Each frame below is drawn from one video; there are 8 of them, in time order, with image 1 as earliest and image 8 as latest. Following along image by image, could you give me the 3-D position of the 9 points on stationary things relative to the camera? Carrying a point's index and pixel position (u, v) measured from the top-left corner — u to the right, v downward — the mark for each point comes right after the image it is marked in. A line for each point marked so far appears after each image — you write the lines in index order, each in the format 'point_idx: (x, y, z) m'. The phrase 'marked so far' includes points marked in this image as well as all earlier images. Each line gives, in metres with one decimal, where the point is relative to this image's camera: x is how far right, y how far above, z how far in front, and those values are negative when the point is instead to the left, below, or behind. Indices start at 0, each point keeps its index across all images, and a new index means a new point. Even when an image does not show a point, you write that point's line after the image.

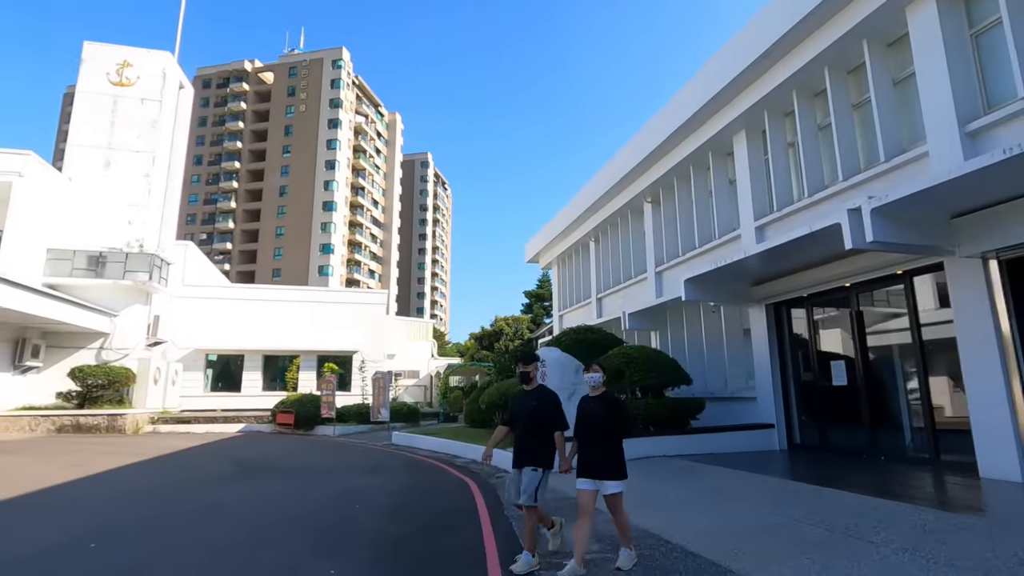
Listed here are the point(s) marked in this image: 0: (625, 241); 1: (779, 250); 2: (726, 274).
0: (+3.3, +1.4, +15.9) m
1: (+4.0, +0.6, +8.2) m
2: (+3.8, +0.3, +9.7) m
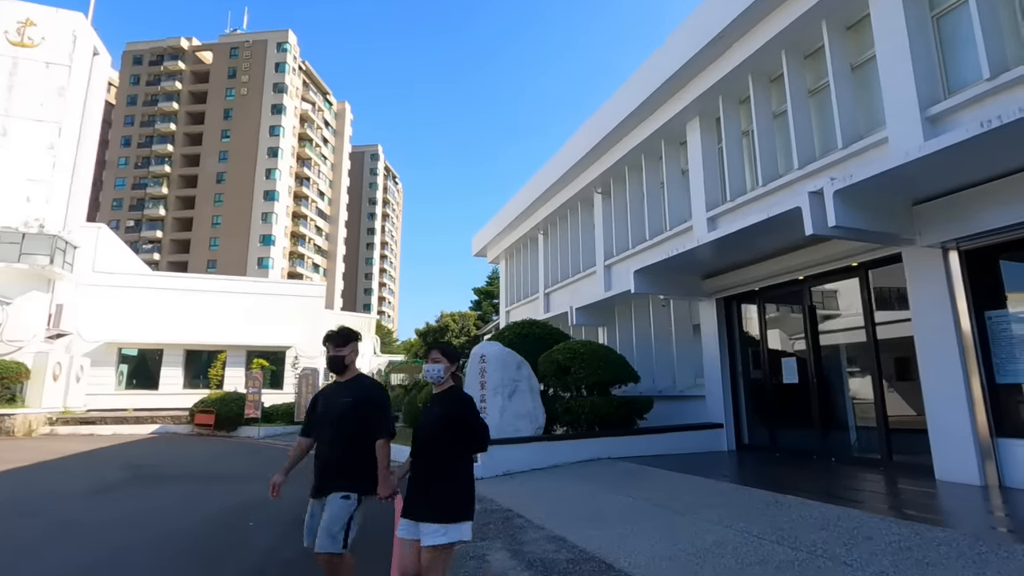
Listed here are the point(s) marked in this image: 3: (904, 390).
0: (+1.8, +1.6, +15.4) m
1: (+3.1, +0.7, +7.7) m
2: (+2.8, +0.4, +9.1) m
3: (+5.1, -1.3, +6.9) m
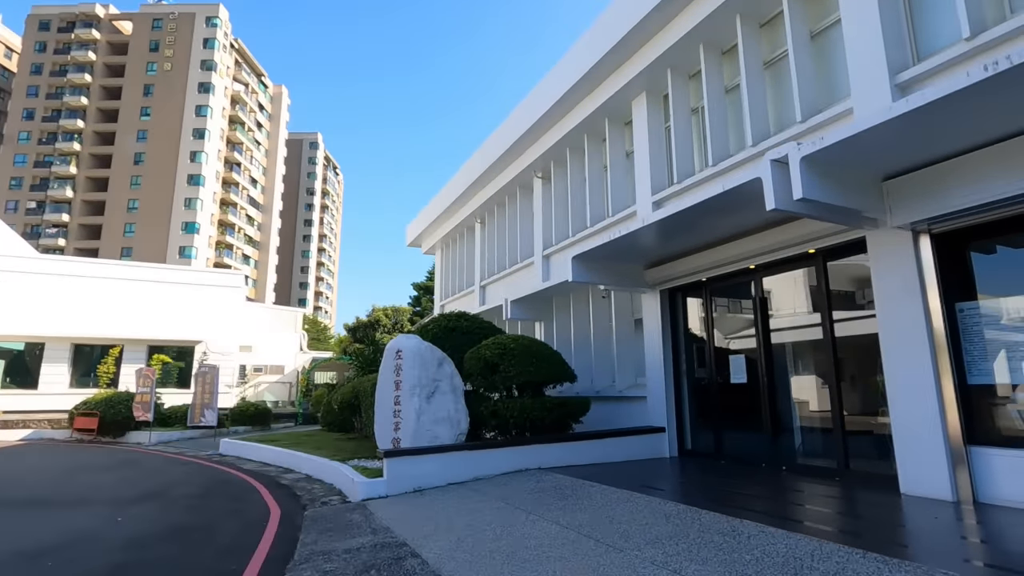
0: (0.0, +1.8, +14.3) m
1: (+2.1, +0.8, +6.8) m
2: (+1.6, +0.6, +8.2) m
3: (+4.1, -1.2, +6.2) m
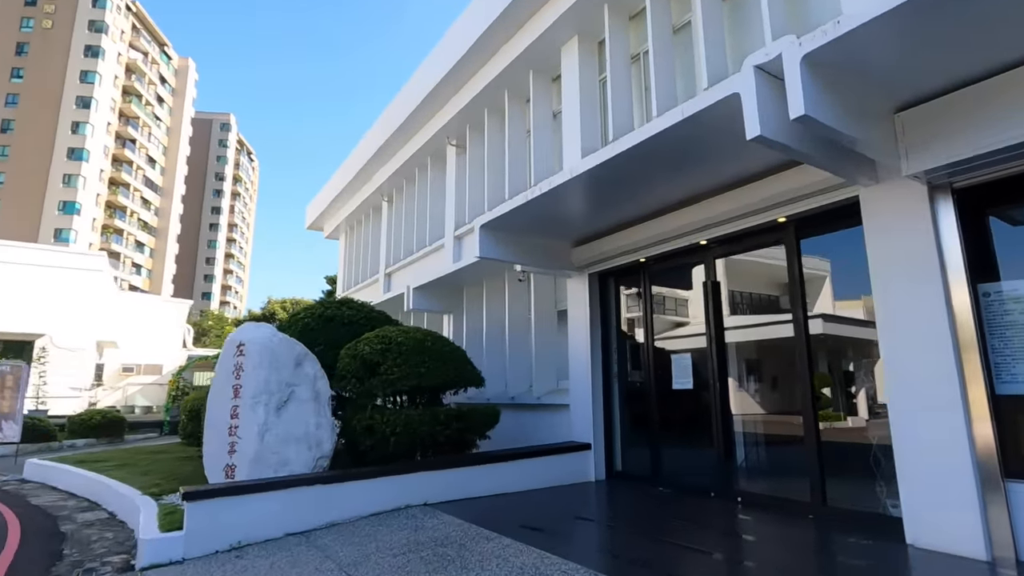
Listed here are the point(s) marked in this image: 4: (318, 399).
0: (-2.1, +2.1, +12.2) m
1: (+1.0, +1.1, +5.1) m
2: (+0.3, +0.8, +6.4) m
3: (+3.0, -1.0, +4.8) m
4: (-2.3, -1.3, +6.3) m
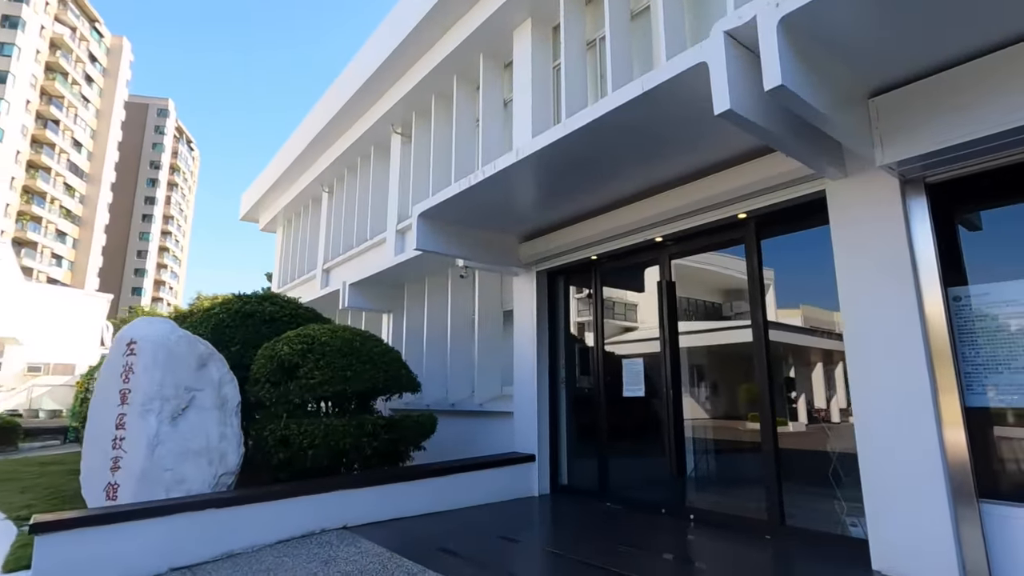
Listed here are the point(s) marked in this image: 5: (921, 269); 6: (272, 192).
0: (-3.2, +2.1, +11.4) m
1: (+0.5, +1.1, +4.6) m
2: (-0.3, +0.8, +5.9) m
3: (+2.4, -1.0, +4.5) m
4: (-2.9, -1.2, +5.5) m
5: (+2.7, +0.1, +3.6) m
6: (-6.7, +2.7, +15.0) m
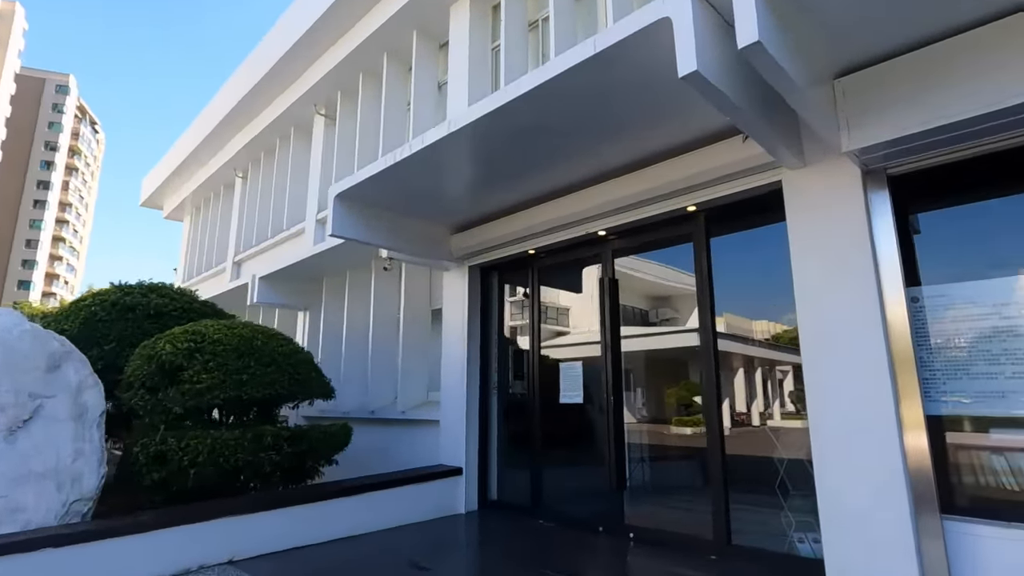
0: (-4.5, +2.2, +10.4) m
1: (0.0, +1.2, +4.0) m
2: (-1.0, +0.9, +5.2) m
3: (+1.9, -1.0, +4.2) m
4: (-3.6, -1.1, +4.5) m
5: (+2.3, +0.1, +3.3) m
6: (-8.4, +2.9, +13.6) m
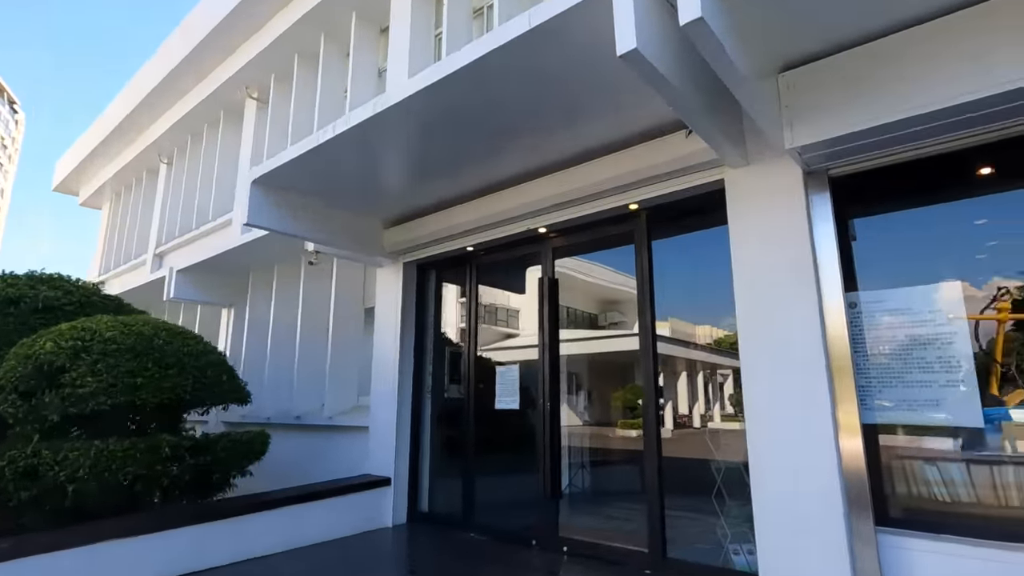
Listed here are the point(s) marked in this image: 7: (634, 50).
0: (-5.5, +2.3, +9.7) m
1: (-0.5, +1.2, +3.7) m
2: (-1.6, +0.9, +4.8) m
3: (+1.3, -1.0, +4.0) m
4: (-4.1, -1.0, +3.9) m
5: (+1.9, +0.1, +3.2) m
6: (-9.7, +3.0, +12.5) m
7: (+0.5, +1.1, +2.4) m
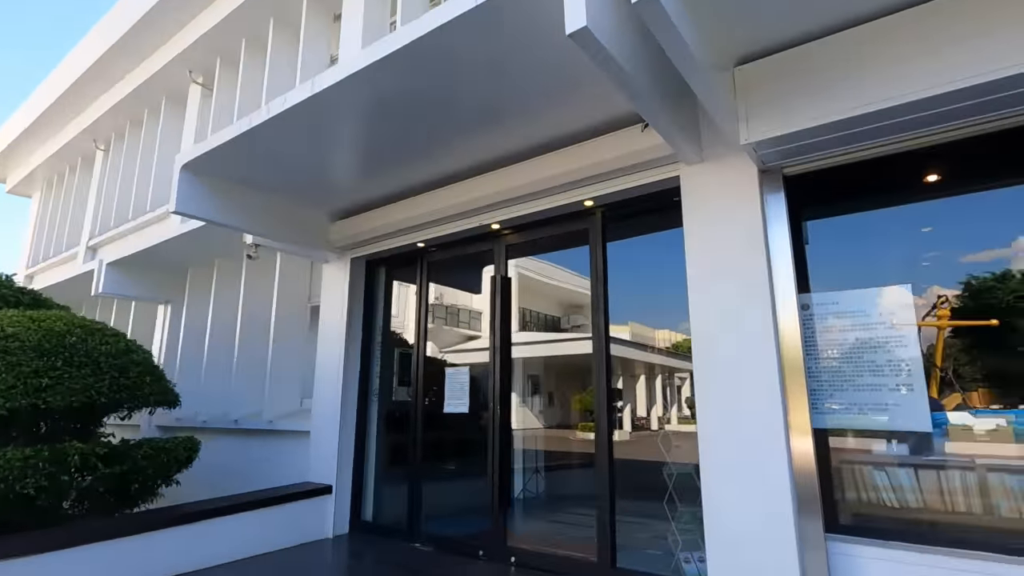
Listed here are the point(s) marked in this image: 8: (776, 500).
0: (-6.2, +2.4, +9.1) m
1: (-0.8, +1.2, +3.5) m
2: (-2.0, +1.0, +4.5) m
3: (+1.0, -1.0, +3.9) m
4: (-4.5, -0.9, +3.4) m
5: (+1.5, +0.1, +3.2) m
6: (-10.5, +3.2, +11.6) m
7: (+0.3, +1.1, +2.2) m
8: (+1.4, -1.2, +2.9) m
